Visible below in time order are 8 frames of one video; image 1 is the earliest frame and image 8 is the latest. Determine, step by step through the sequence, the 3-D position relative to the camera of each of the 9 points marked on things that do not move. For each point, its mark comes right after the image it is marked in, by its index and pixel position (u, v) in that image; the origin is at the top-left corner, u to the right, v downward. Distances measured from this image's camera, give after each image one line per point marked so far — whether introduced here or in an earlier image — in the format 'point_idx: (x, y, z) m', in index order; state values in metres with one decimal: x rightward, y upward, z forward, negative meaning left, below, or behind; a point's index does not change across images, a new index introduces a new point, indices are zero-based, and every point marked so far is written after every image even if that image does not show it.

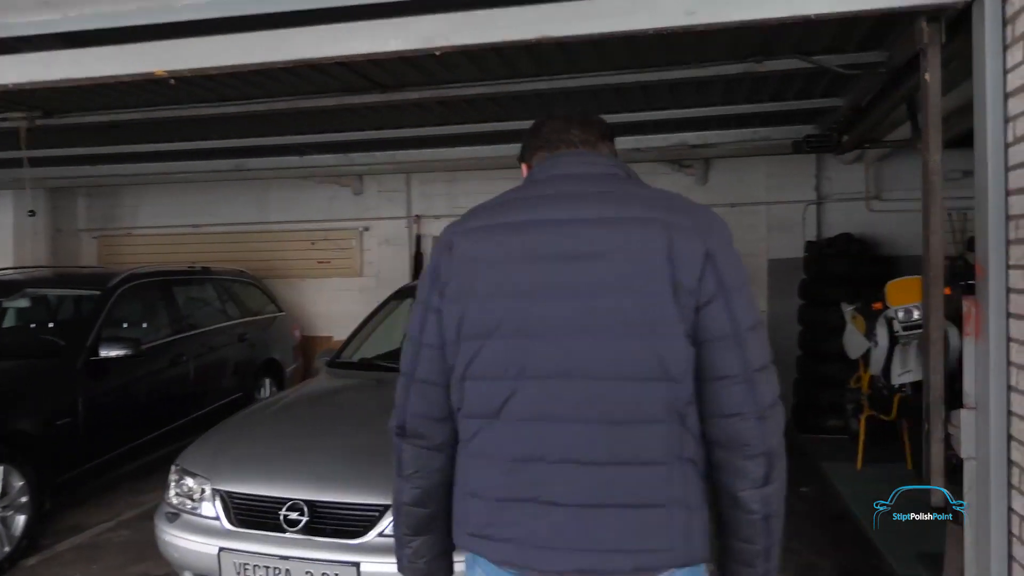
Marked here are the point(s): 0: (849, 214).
0: (+3.4, +0.8, +8.3) m
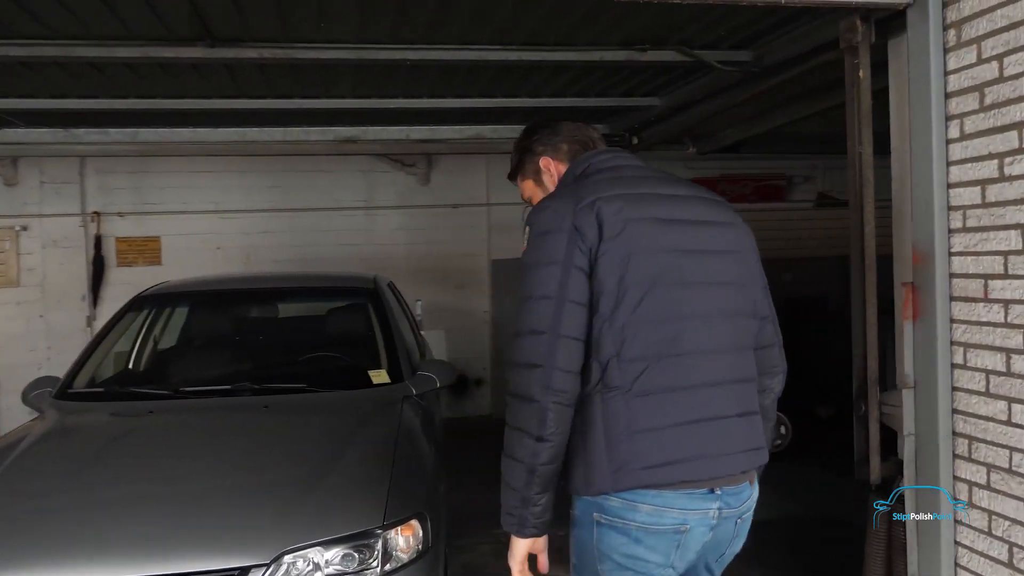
0: (+0.4, +0.8, +8.8) m
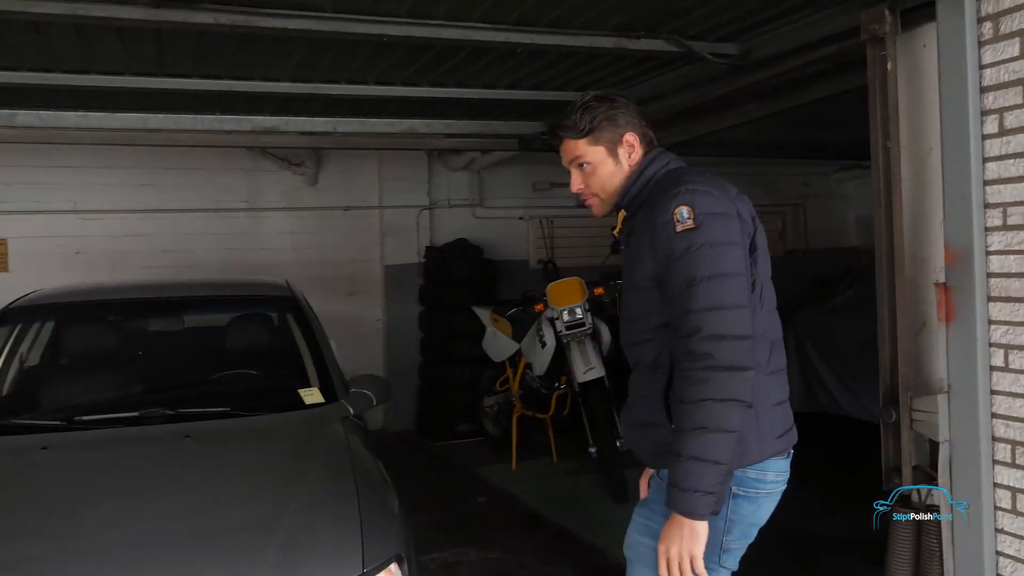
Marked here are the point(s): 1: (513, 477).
0: (-0.7, +0.8, +8.5) m
1: (0.0, -1.6, +6.6) m
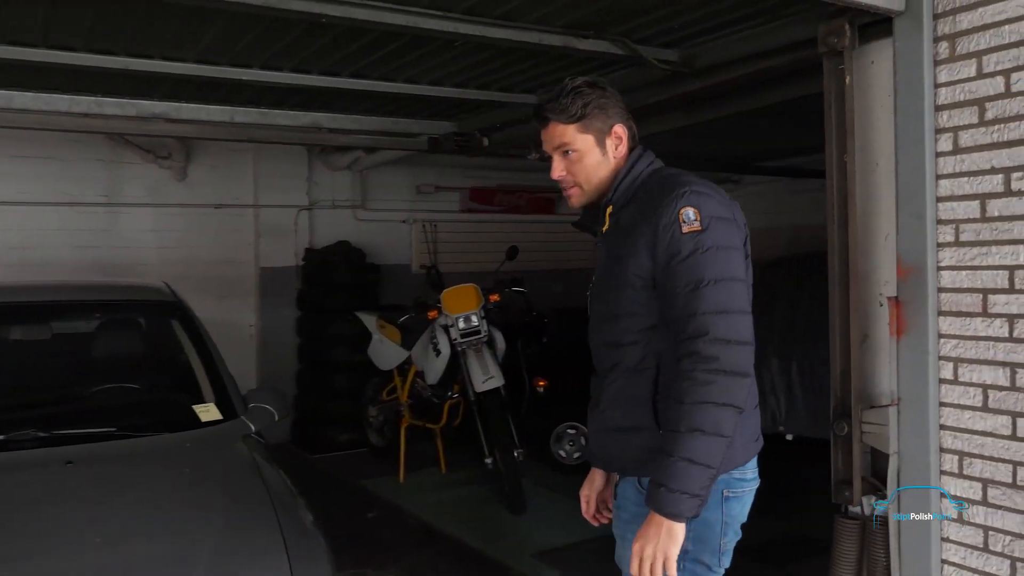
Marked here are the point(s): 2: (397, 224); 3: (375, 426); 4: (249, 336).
0: (-1.9, +0.7, +8.2) m
1: (-0.9, -1.7, +6.4) m
2: (-1.3, +0.7, +8.6) m
3: (-1.3, -1.3, +7.2) m
4: (-2.7, -0.5, +7.8) m
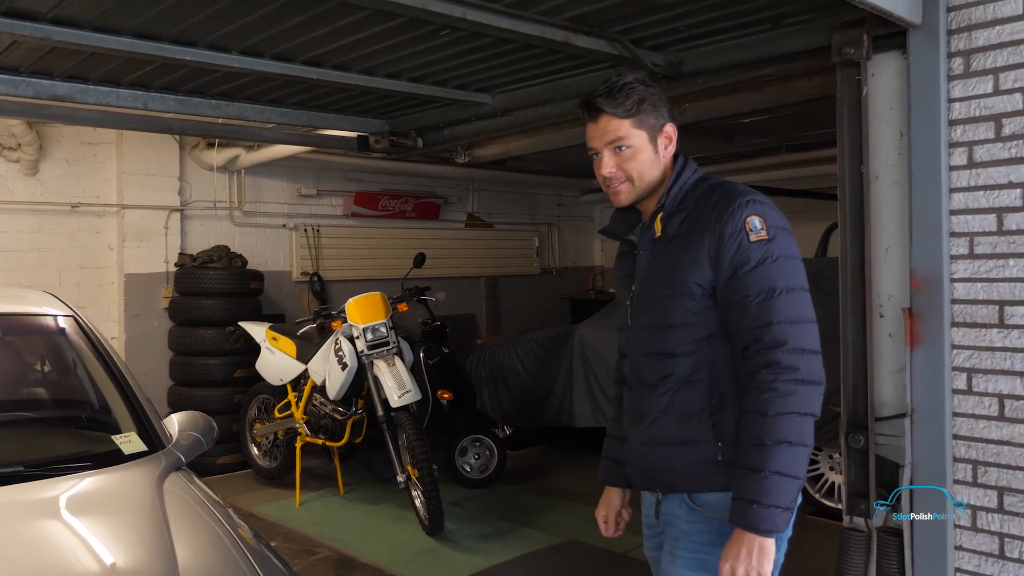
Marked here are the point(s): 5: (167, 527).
0: (-3.0, +0.6, +7.5) m
1: (-1.6, -1.7, +5.9) m
2: (-2.5, +0.6, +8.1) m
3: (-2.2, -1.4, +6.7) m
4: (-3.6, -0.6, +7.0) m
5: (-1.1, -0.8, +2.5) m
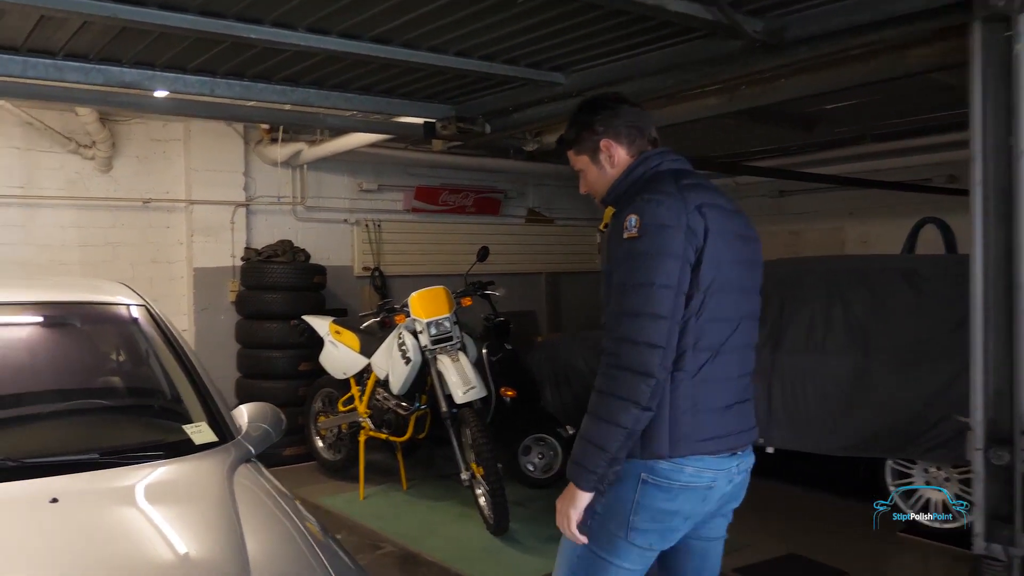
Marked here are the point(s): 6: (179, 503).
0: (-2.4, +0.7, +7.5) m
1: (-1.1, -1.7, +5.8) m
2: (-1.8, +0.7, +8.1) m
3: (-1.6, -1.3, +6.7) m
4: (-3.0, -0.5, +7.0) m
5: (-0.8, -0.7, +2.4) m
6: (-1.0, -0.7, +2.4) m
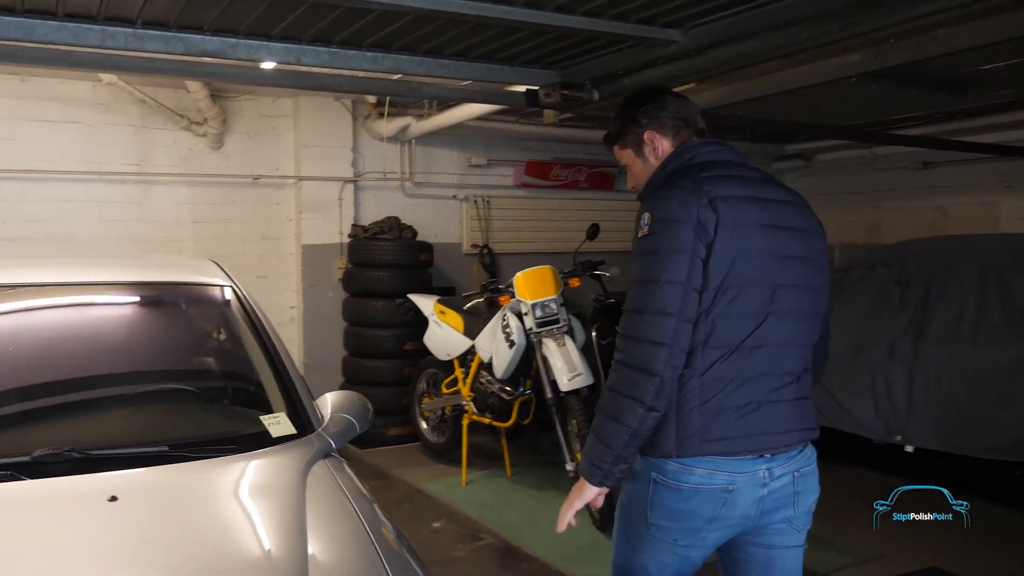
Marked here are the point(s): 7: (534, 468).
0: (-1.3, +0.9, +7.4) m
1: (-0.3, -1.5, +5.7) m
2: (-0.7, +0.9, +7.9) m
3: (-0.7, -1.1, +6.5) m
4: (-2.1, -0.3, +7.1) m
5: (-0.6, -0.7, +2.2) m
6: (-0.8, -0.6, +2.2) m
7: (+0.2, -1.5, +6.2) m
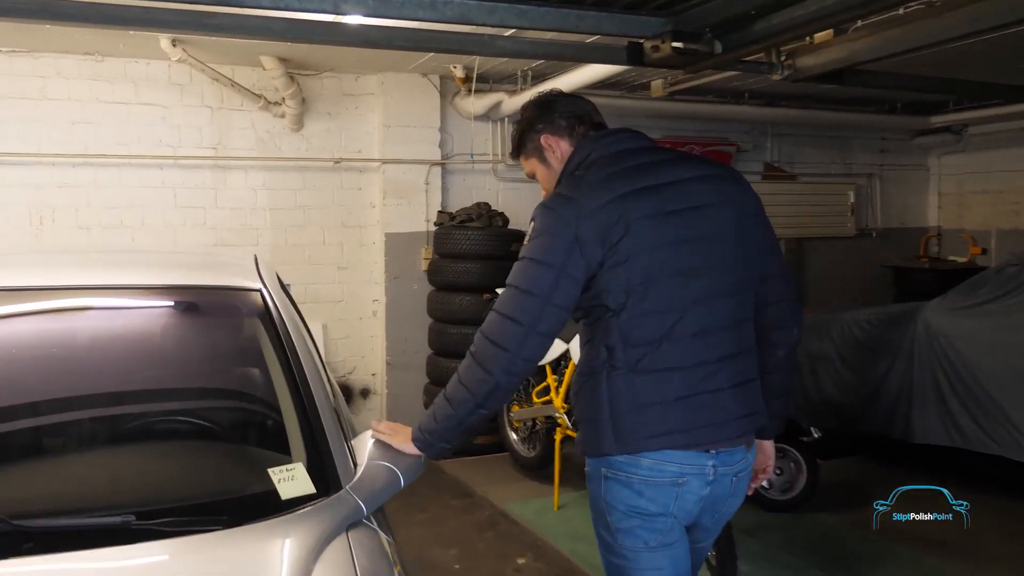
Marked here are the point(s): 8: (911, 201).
0: (-0.4, +1.0, +6.8) m
1: (+0.3, -1.5, +5.0) m
2: (+0.3, +1.0, +7.2) m
3: (+0.1, -1.1, +5.9) m
4: (-1.2, -0.2, +6.6) m
5: (-0.4, -0.7, +1.6) m
6: (-0.6, -0.7, +1.6) m
7: (+0.9, -1.4, +5.5) m
8: (+4.7, +1.1, +9.2) m
